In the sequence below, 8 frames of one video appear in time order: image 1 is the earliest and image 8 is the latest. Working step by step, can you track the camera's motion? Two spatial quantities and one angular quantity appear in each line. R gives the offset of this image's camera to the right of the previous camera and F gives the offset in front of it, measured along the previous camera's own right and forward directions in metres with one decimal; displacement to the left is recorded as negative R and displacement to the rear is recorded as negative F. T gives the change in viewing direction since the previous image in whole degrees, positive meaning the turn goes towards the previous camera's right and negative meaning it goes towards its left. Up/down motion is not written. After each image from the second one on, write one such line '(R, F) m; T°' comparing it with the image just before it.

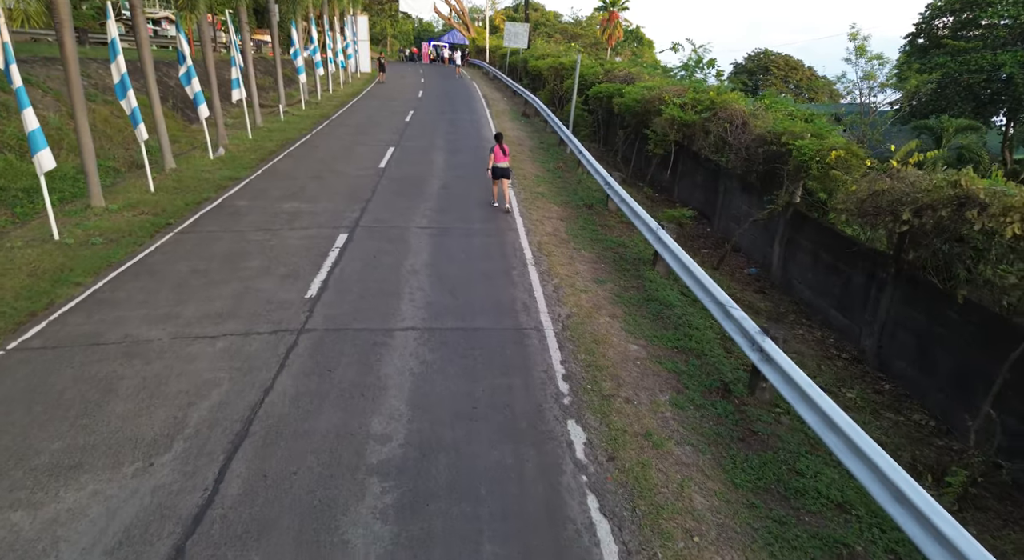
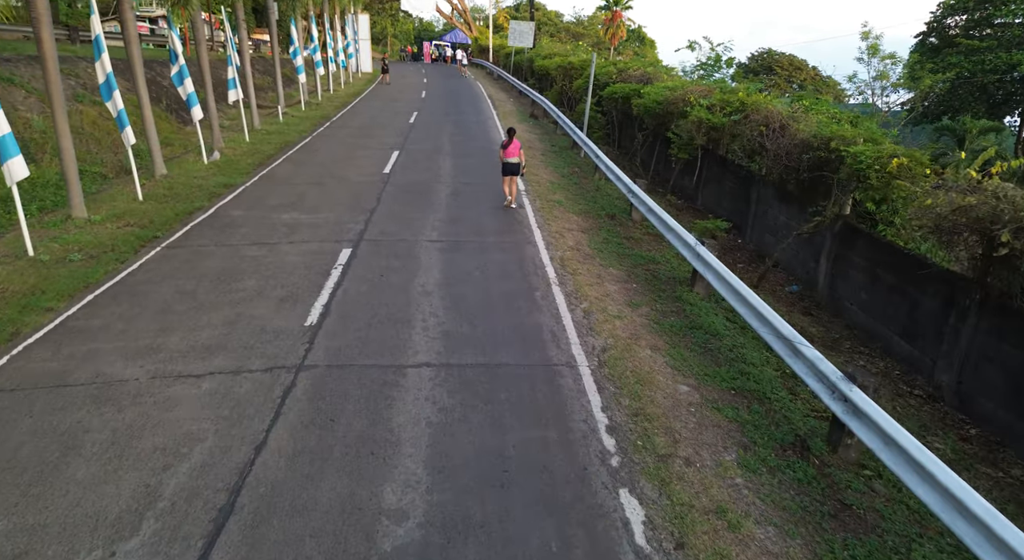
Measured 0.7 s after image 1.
(-0.3, +0.9) m; 0°
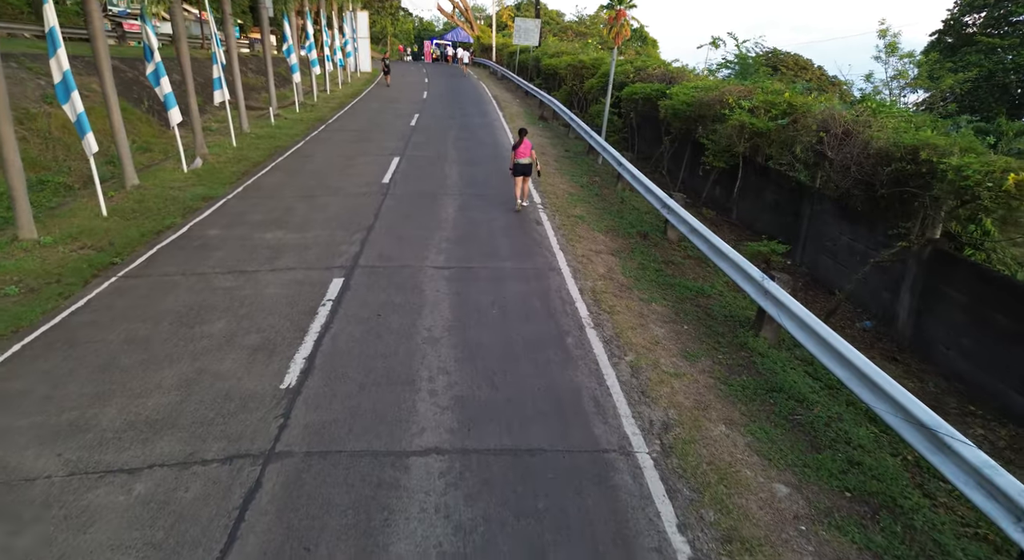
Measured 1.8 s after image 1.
(-0.3, +1.4) m; 0°
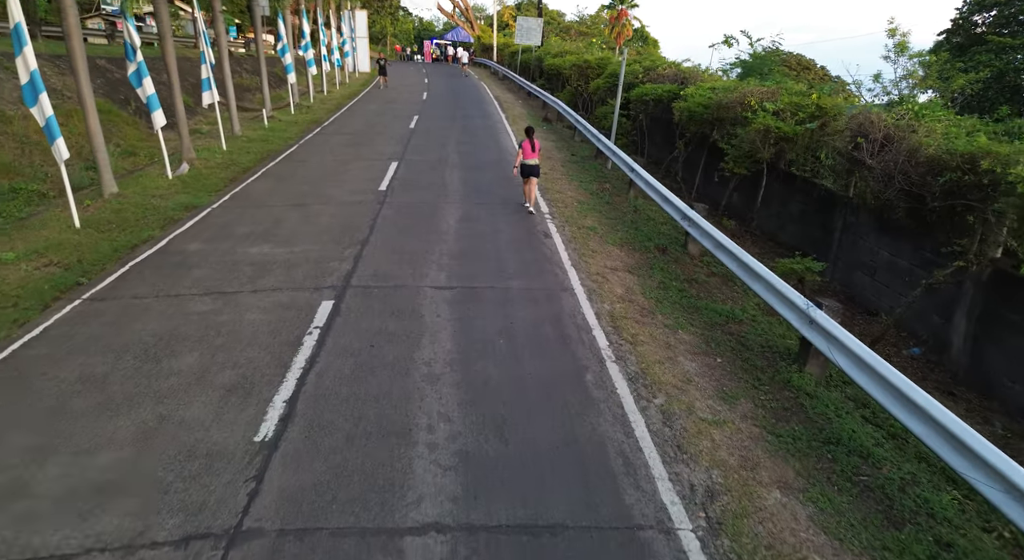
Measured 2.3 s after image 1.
(-0.1, +0.8) m; 0°
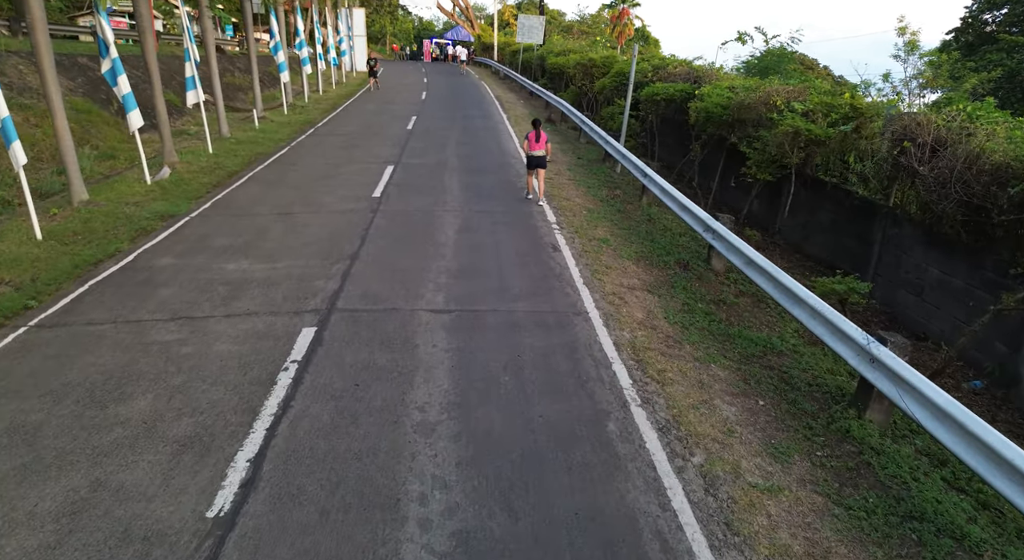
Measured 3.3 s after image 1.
(-0.1, +0.8) m; 0°
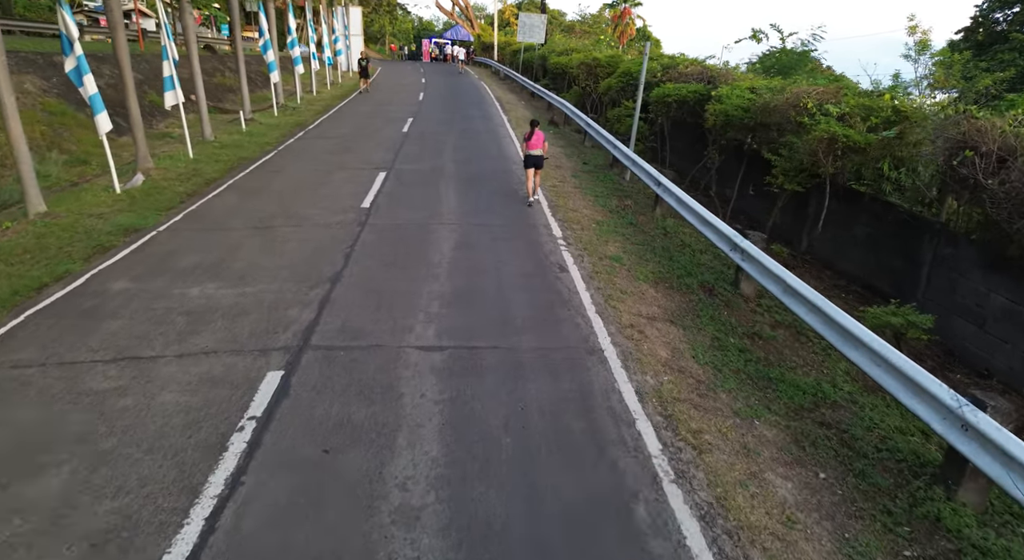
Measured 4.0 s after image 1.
(0.0, +0.9) m; 0°
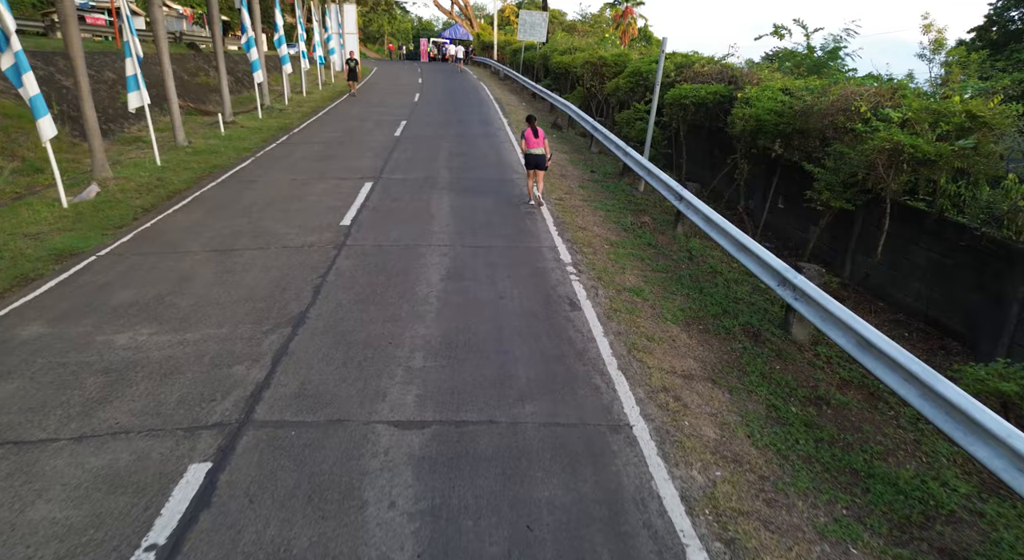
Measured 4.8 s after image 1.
(0.0, +1.2) m; 0°
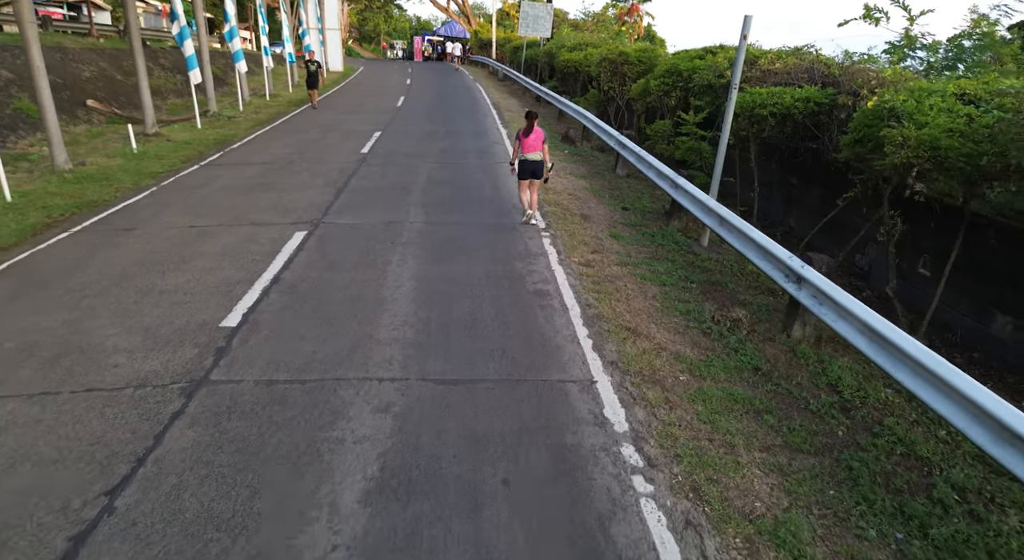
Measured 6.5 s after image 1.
(0.0, +3.6) m; 0°
